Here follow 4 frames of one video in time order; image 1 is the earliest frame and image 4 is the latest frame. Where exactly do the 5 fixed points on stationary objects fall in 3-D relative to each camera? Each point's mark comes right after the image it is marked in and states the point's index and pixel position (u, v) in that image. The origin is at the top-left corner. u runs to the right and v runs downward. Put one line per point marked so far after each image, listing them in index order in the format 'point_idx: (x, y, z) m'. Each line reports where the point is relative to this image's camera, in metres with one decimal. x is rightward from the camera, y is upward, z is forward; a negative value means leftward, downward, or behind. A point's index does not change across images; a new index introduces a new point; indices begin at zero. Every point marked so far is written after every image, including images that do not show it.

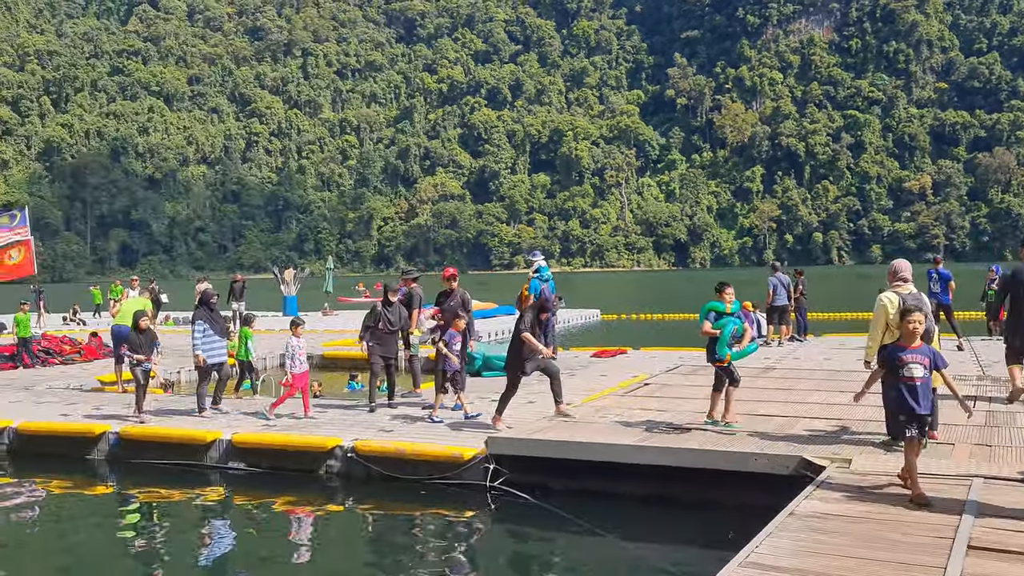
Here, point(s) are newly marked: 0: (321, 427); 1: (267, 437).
0: (-2.0, -1.4, +9.1) m
1: (-2.3, -1.4, +8.5) m
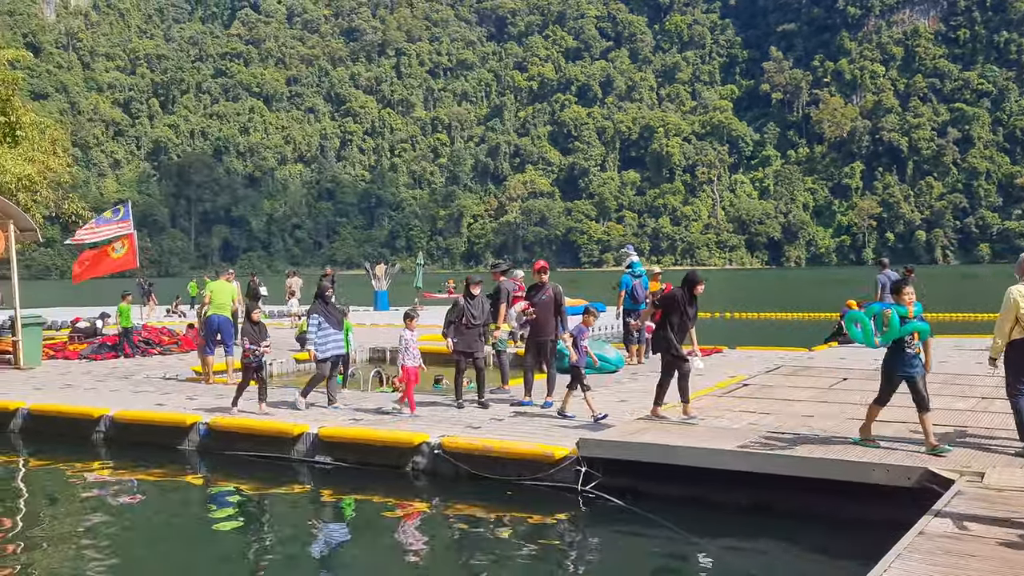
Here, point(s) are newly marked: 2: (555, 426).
0: (-1.1, -1.4, +9.1) m
1: (-1.5, -1.4, +8.6) m
2: (+0.4, -1.3, +8.8) m
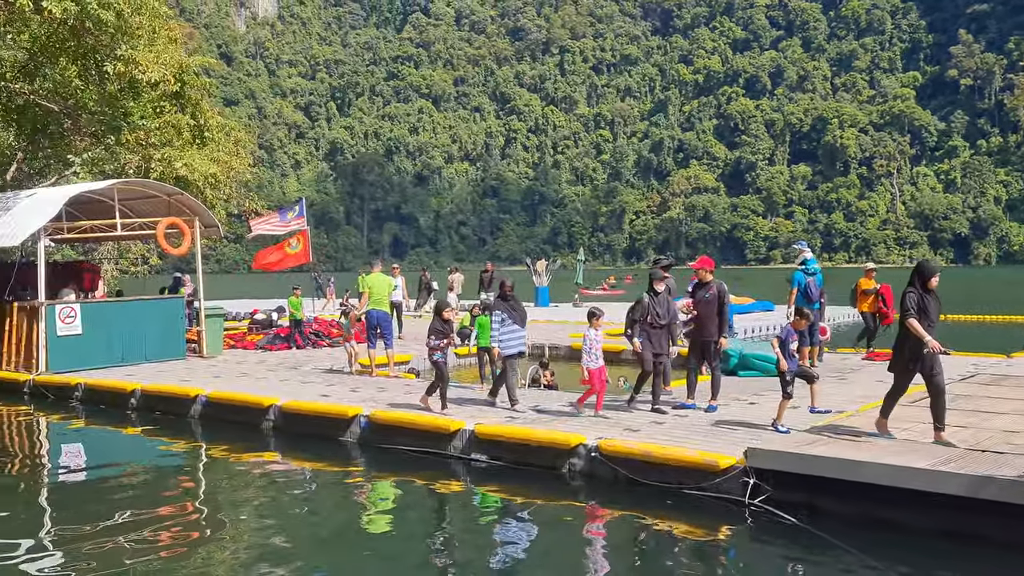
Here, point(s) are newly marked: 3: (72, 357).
0: (+0.5, -1.3, +9.0) m
1: (0.0, -1.3, +8.5) m
2: (+1.9, -1.3, +8.3) m
3: (-6.8, -1.1, +14.0) m
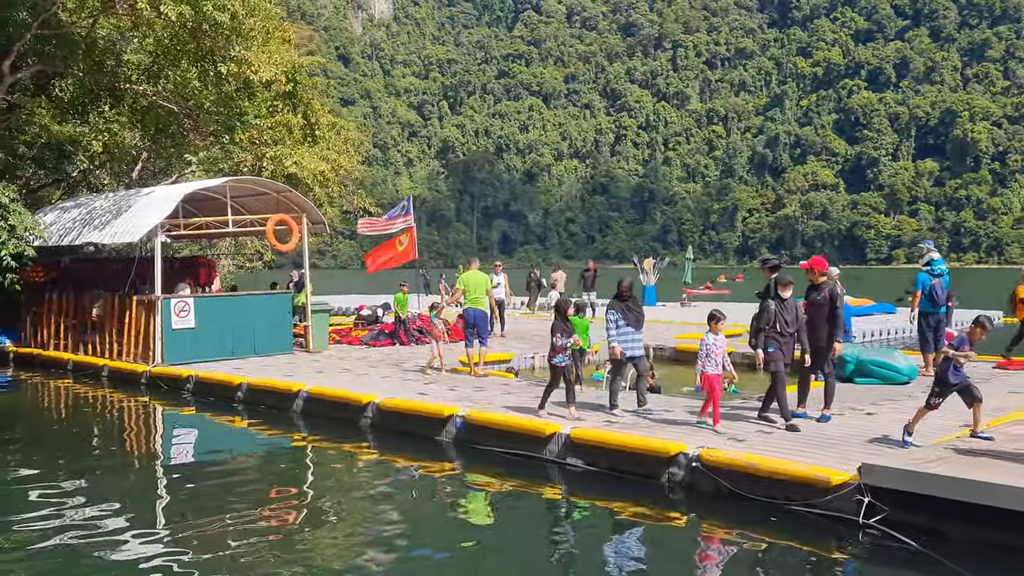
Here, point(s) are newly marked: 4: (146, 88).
0: (+1.4, -1.3, +8.6) m
1: (+0.9, -1.3, +8.2) m
2: (+2.7, -1.4, +7.8) m
3: (-5.2, -1.0, +14.5) m
4: (-7.7, +4.2, +19.0) m
